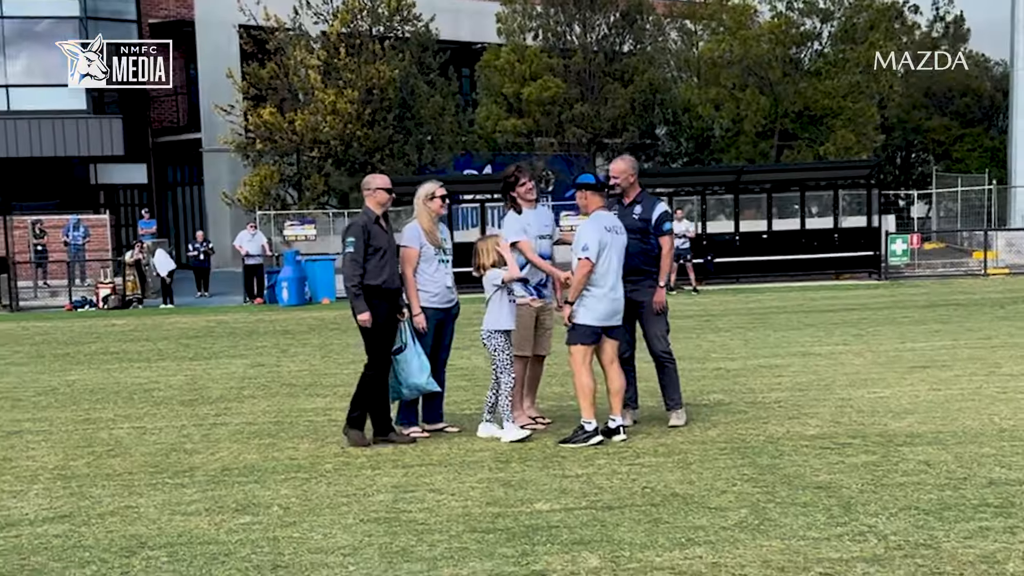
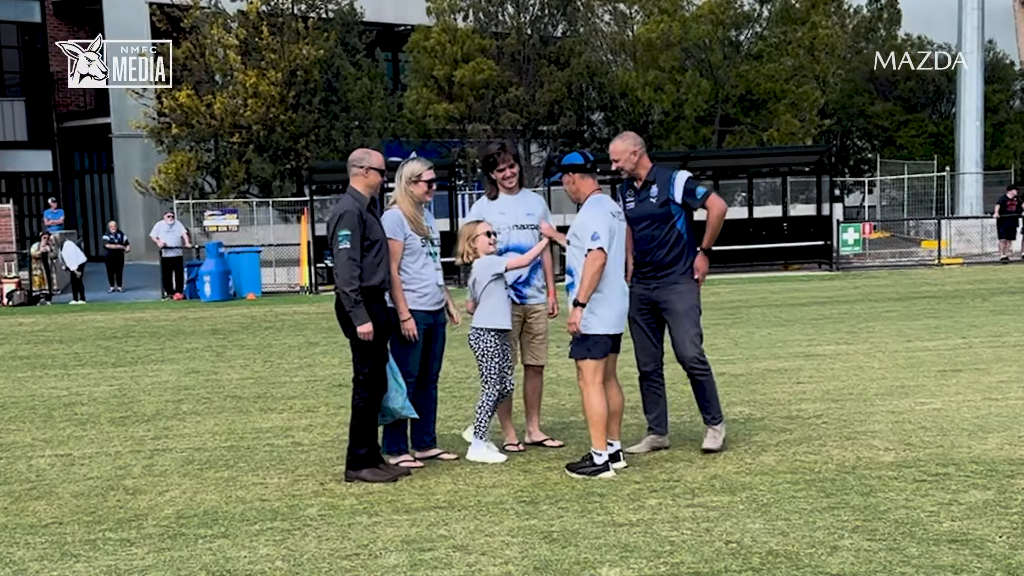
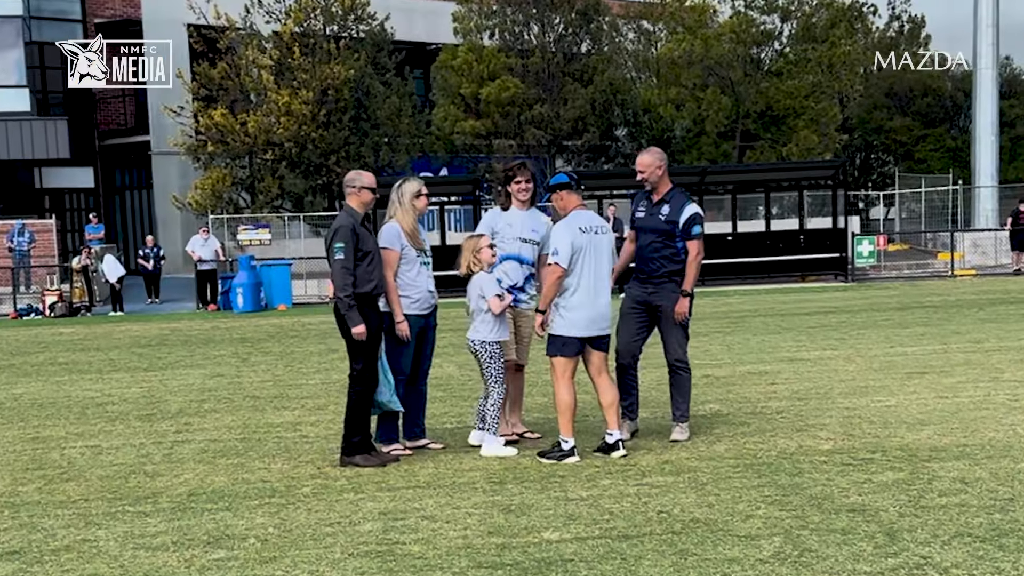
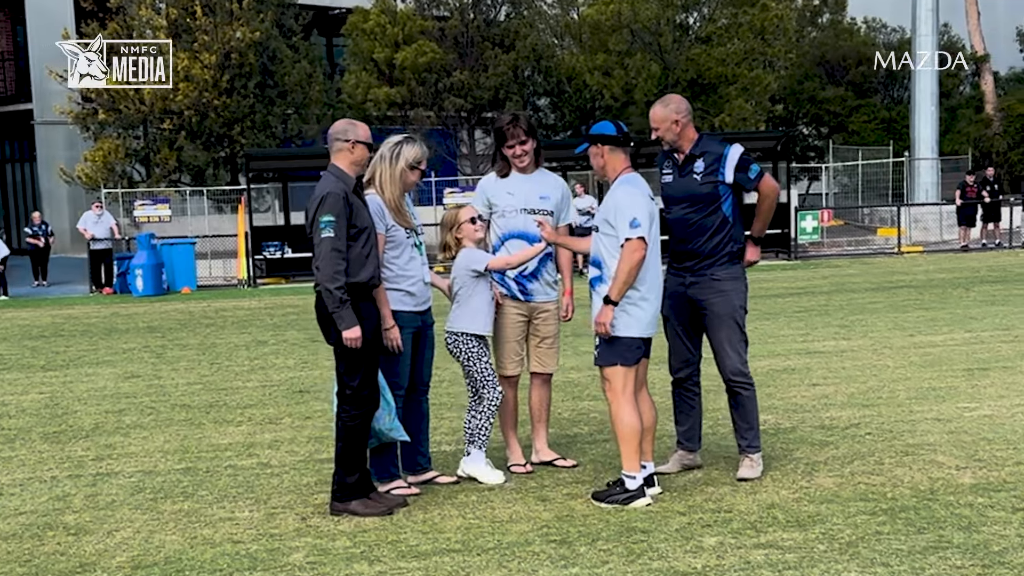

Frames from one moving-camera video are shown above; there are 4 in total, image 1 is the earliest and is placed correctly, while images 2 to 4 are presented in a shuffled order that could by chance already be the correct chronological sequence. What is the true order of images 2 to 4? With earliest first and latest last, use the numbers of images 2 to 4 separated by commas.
3, 2, 4
